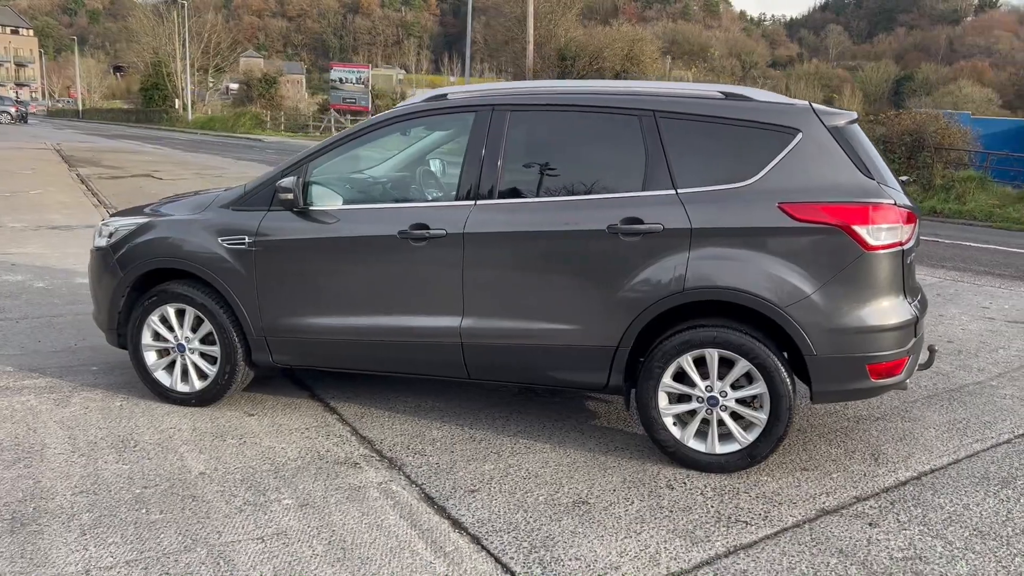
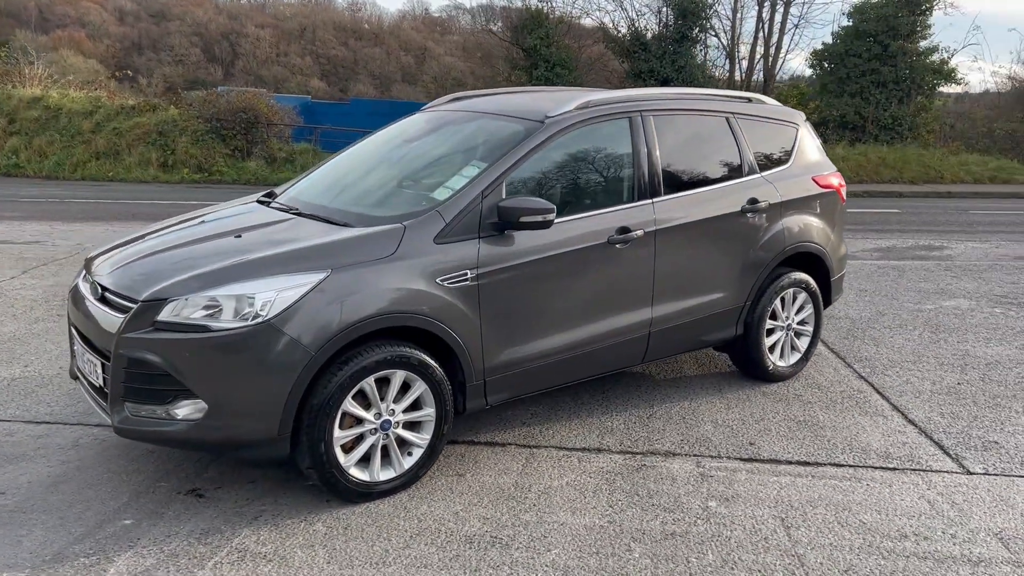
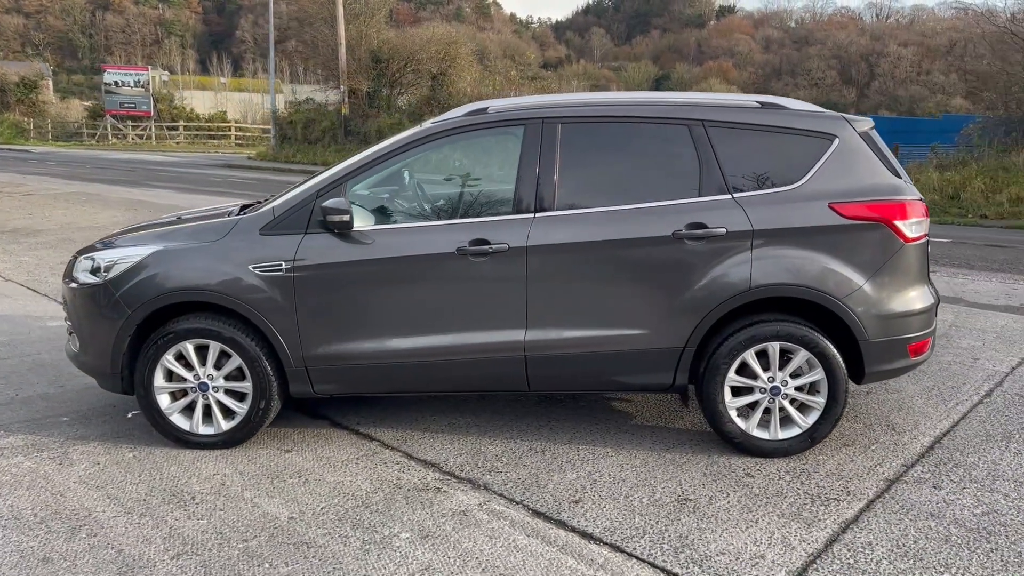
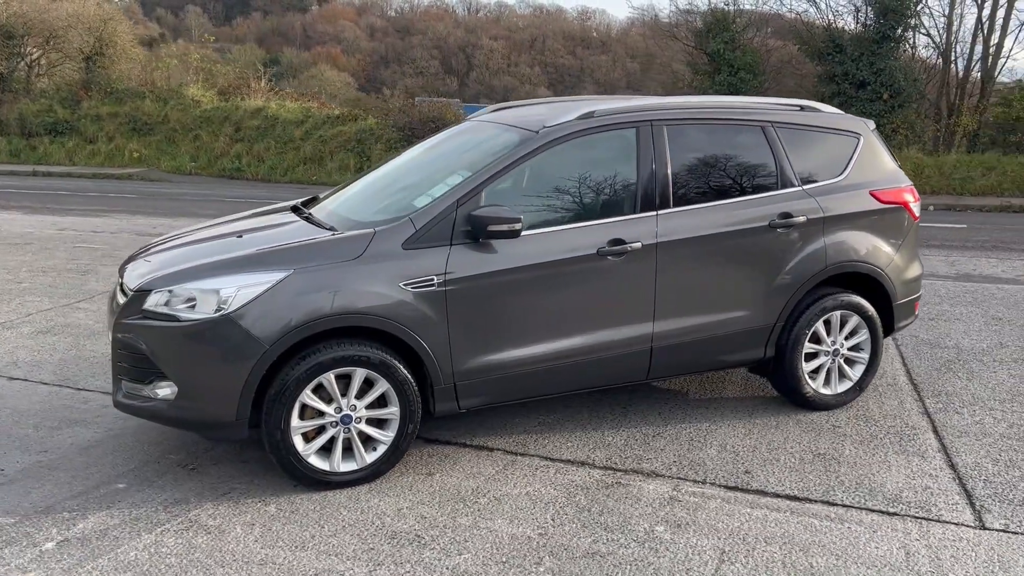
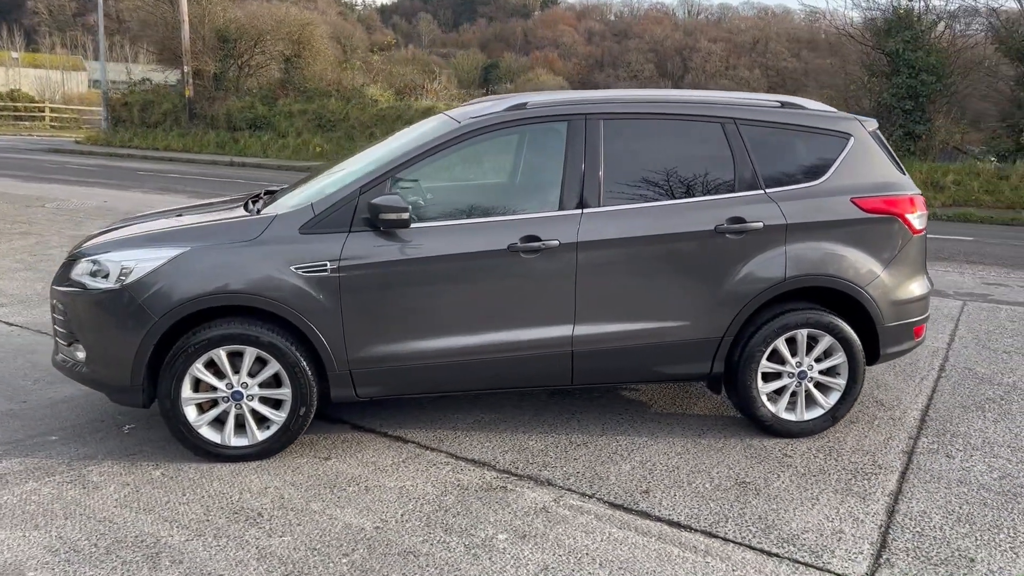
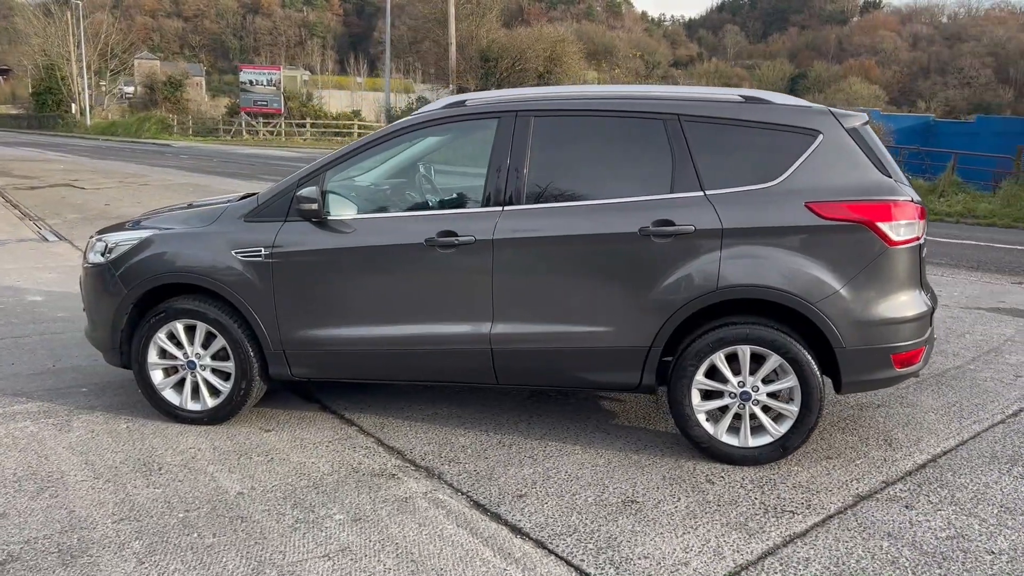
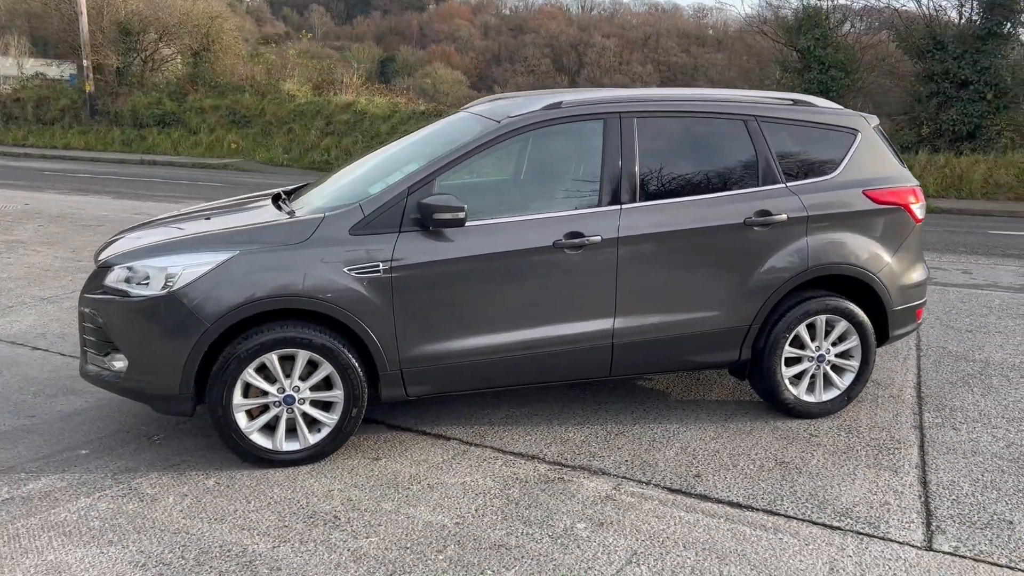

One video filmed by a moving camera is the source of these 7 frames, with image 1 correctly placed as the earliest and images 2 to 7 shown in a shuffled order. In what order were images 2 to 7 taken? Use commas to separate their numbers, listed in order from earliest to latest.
6, 3, 5, 7, 4, 2
